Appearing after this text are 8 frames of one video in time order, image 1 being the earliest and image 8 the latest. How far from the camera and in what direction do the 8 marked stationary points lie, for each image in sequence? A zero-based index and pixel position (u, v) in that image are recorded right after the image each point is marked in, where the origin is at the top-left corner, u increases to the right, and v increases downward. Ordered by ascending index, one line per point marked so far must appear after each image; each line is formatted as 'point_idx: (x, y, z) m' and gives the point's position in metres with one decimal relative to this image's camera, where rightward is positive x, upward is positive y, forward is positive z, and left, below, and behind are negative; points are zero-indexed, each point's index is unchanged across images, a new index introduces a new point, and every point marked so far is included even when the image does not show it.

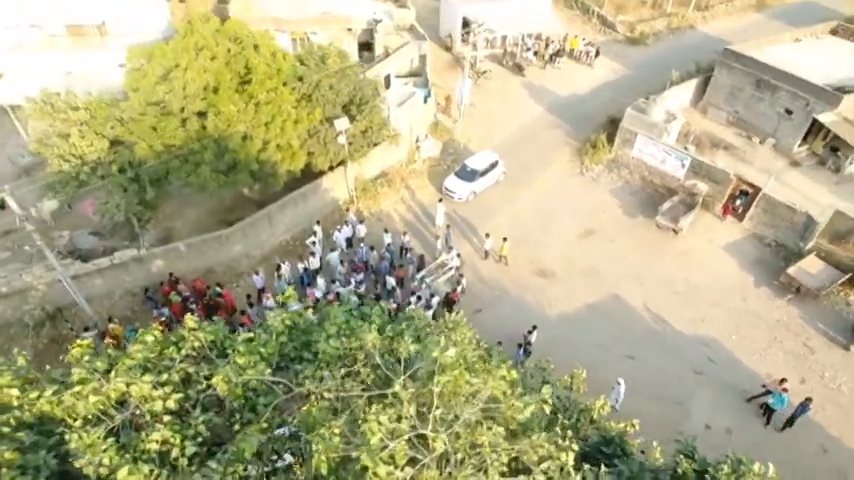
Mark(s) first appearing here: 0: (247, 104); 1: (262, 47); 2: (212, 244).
0: (-5.8, +4.4, +17.2) m
1: (-5.6, +6.5, +17.9) m
2: (-7.4, -0.2, +18.2) m
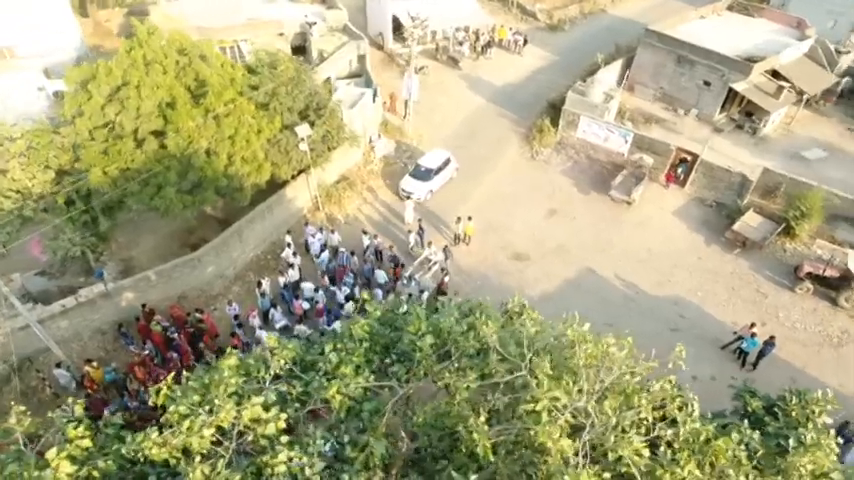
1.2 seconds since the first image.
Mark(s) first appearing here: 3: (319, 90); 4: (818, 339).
0: (-6.8, +3.7, +16.4) m
1: (-6.9, +5.9, +17.1) m
2: (-8.0, -1.0, +17.3) m
3: (-4.1, +5.6, +19.9) m
4: (+13.1, -3.4, +17.6) m
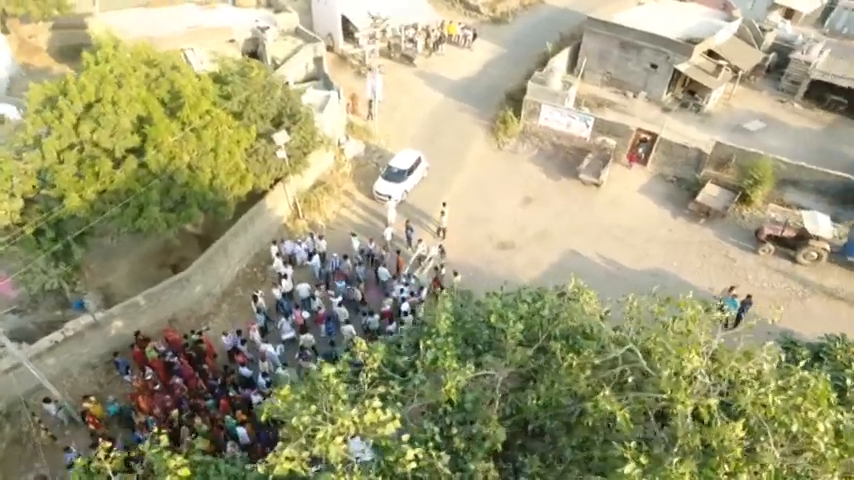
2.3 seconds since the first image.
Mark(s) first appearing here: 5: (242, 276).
0: (-7.2, +3.2, +15.8) m
1: (-7.6, +5.4, +16.5) m
2: (-8.0, -1.6, +16.6) m
3: (-5.1, +5.3, +19.5) m
4: (+13.1, -2.0, +19.2) m
5: (-6.6, -1.3, +18.8) m
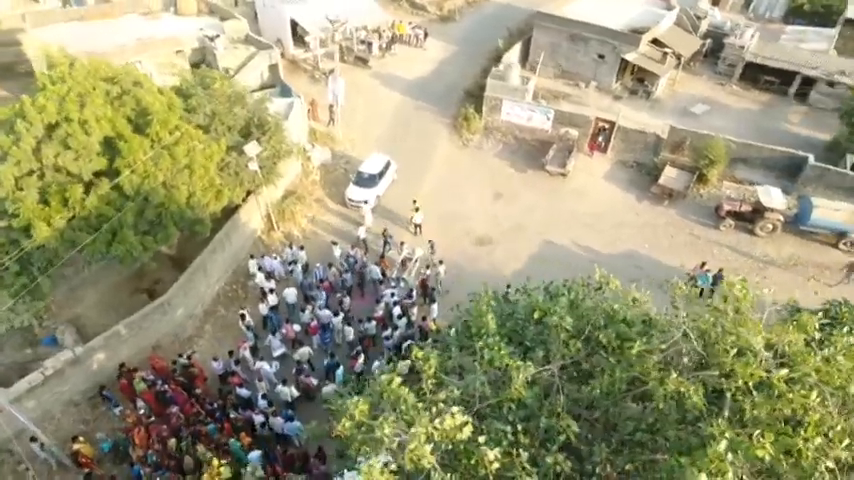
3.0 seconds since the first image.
0: (-7.7, +2.6, +15.1) m
1: (-8.4, +4.7, +15.7) m
2: (-8.2, -2.3, +15.9) m
3: (-6.1, +4.9, +19.0) m
4: (+12.5, -1.0, +20.4) m
5: (-7.0, -1.9, +18.2) m
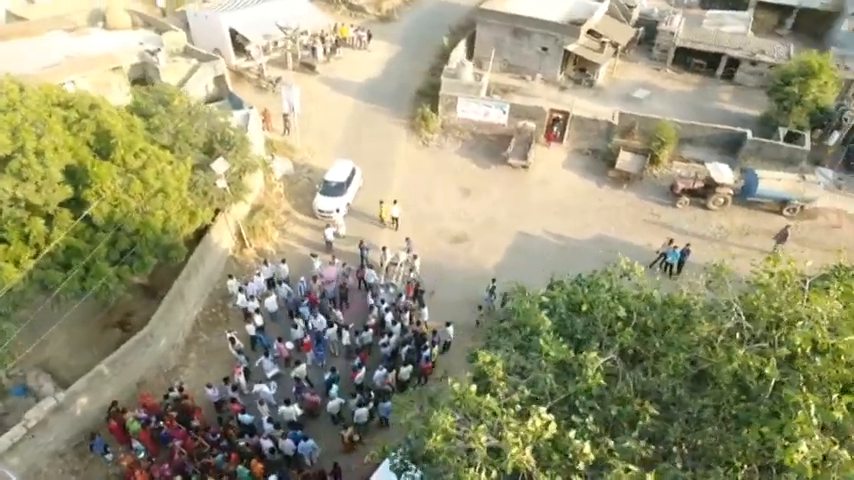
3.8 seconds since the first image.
0: (-8.2, +1.7, +14.3) m
1: (-9.1, +3.8, +14.8) m
2: (-8.3, -3.2, +15.0) m
3: (-7.2, +4.2, +18.3) m
4: (+11.6, 0.0, +21.8) m
5: (-7.4, -2.6, +17.4) m
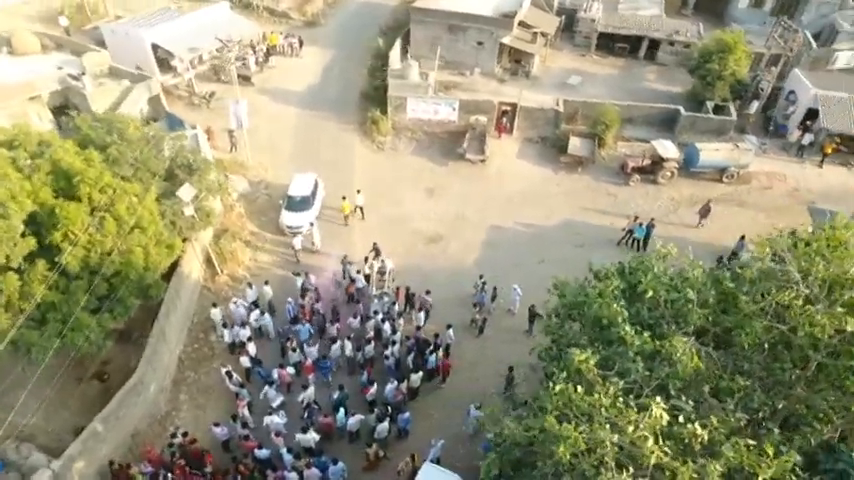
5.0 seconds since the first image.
0: (-8.3, +0.6, +13.1) m
1: (-9.4, +2.5, +13.5) m
2: (-7.9, -4.3, +13.9) m
3: (-8.1, +3.1, +17.2) m
4: (+10.4, +1.2, +23.2) m
5: (-7.4, -3.6, +16.4) m
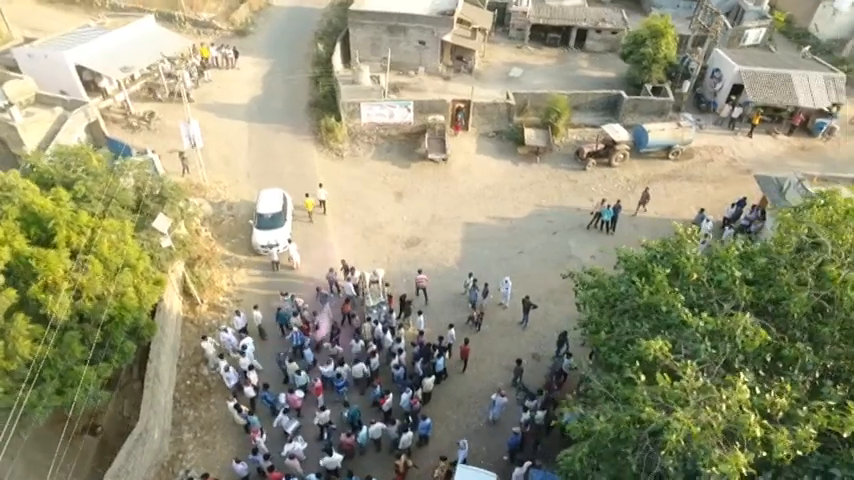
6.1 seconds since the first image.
0: (-8.0, -0.4, +12.1) m
1: (-9.5, +1.3, +12.3) m
2: (-7.2, -5.2, +13.0) m
3: (-8.7, +2.1, +16.1) m
4: (+9.0, +2.2, +24.5) m
5: (-7.2, -4.6, +15.6) m
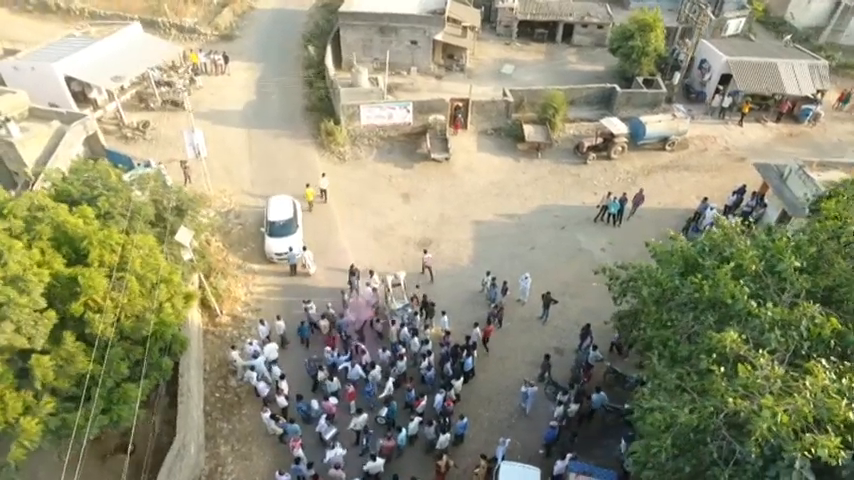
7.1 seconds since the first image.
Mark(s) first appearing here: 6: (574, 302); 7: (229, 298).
0: (-7.1, -0.9, +12.0) m
1: (-8.6, +0.9, +12.1) m
2: (-6.2, -5.6, +12.9) m
3: (-8.1, +1.6, +15.9) m
4: (+9.2, +2.6, +25.0) m
5: (-6.2, -4.9, +15.5) m
6: (+5.4, -2.2, +19.4) m
7: (-6.8, -2.0, +18.4) m
